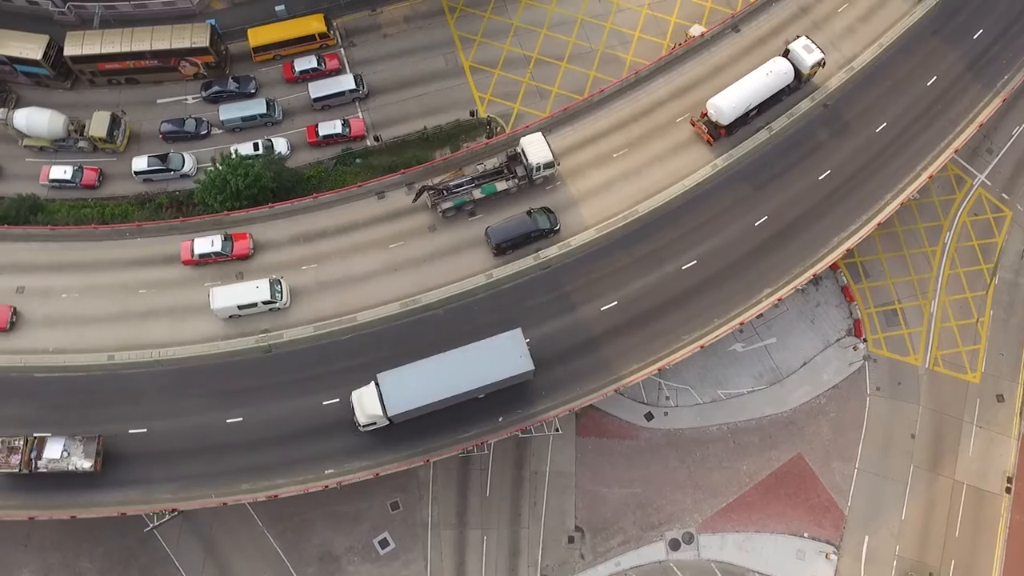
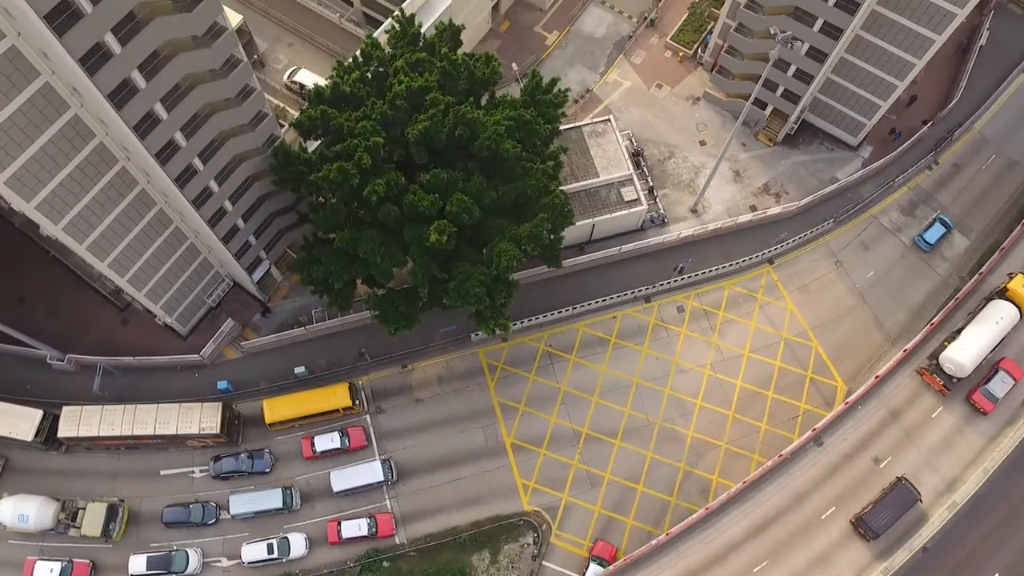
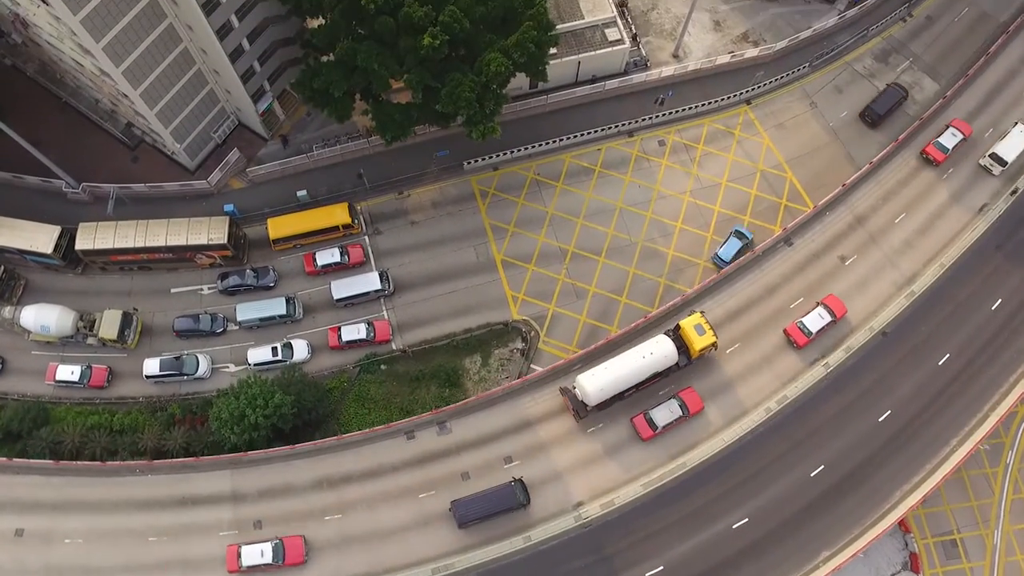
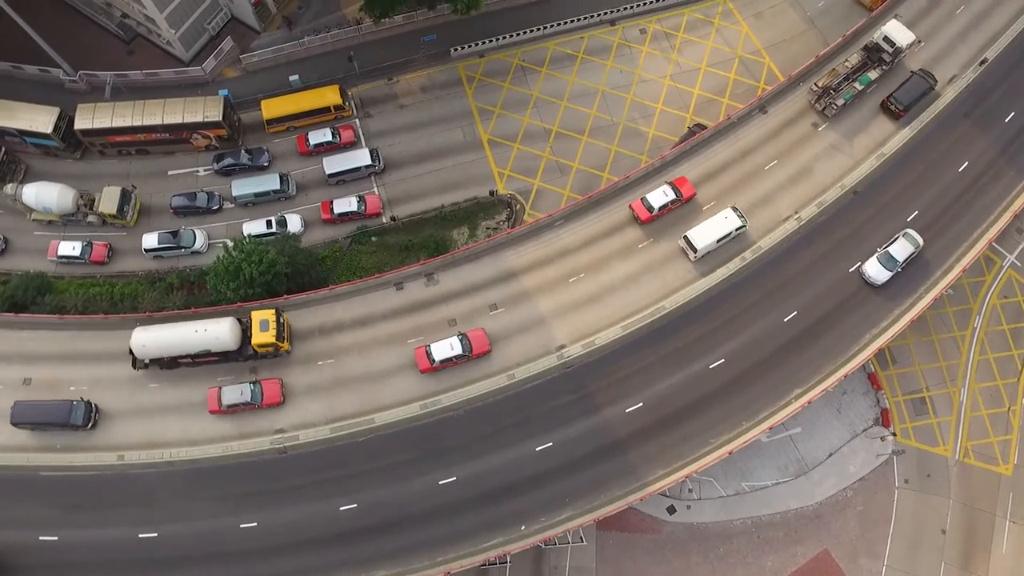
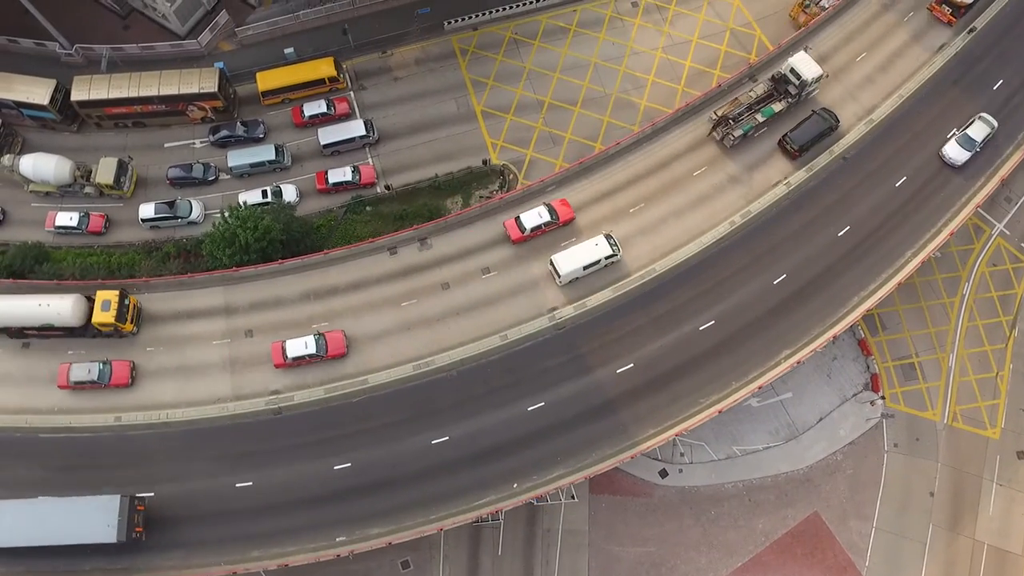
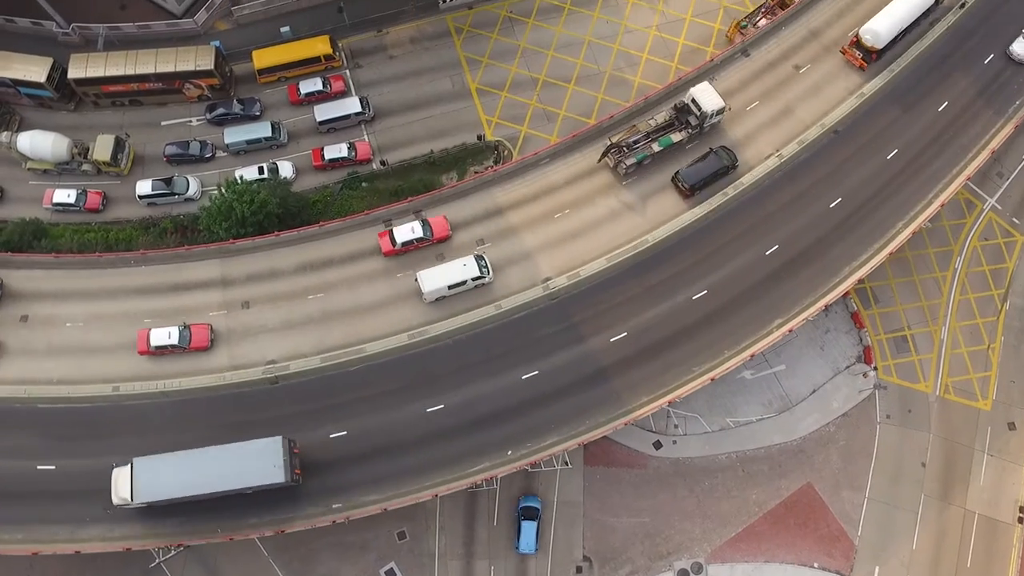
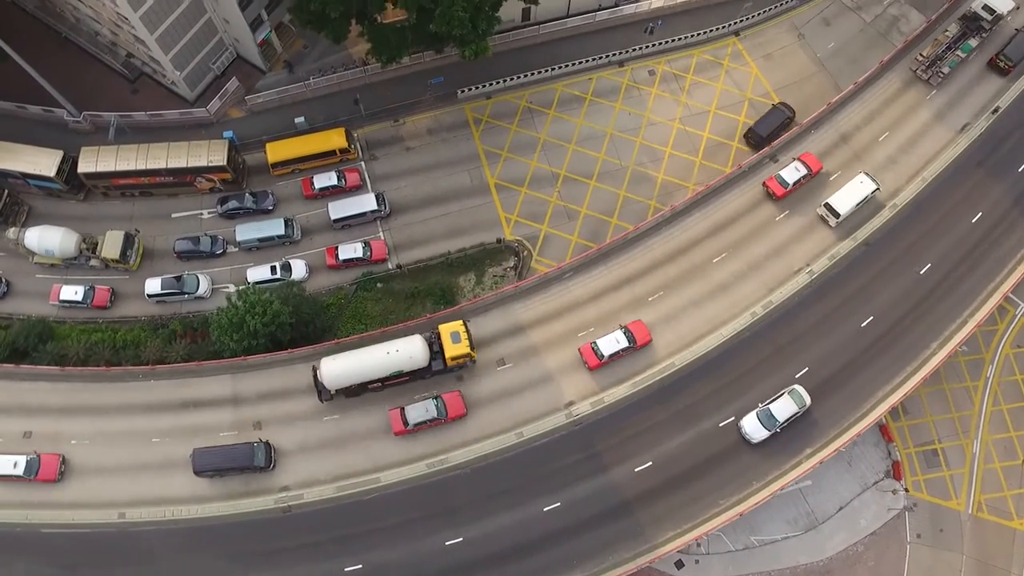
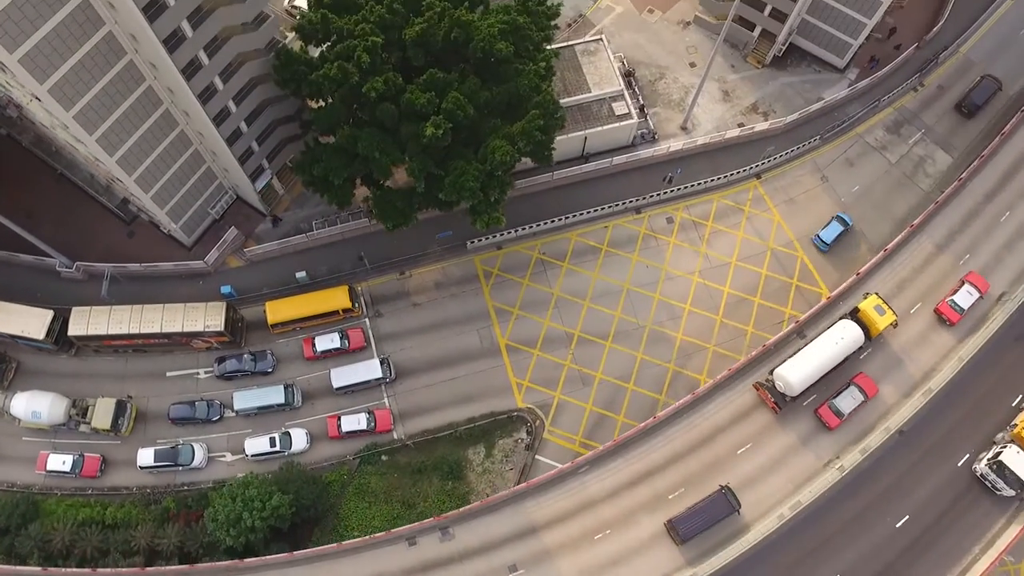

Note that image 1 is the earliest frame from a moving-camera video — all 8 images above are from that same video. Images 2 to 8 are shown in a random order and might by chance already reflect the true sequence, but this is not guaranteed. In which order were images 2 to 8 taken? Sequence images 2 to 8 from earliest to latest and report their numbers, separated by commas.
6, 5, 4, 7, 3, 8, 2
